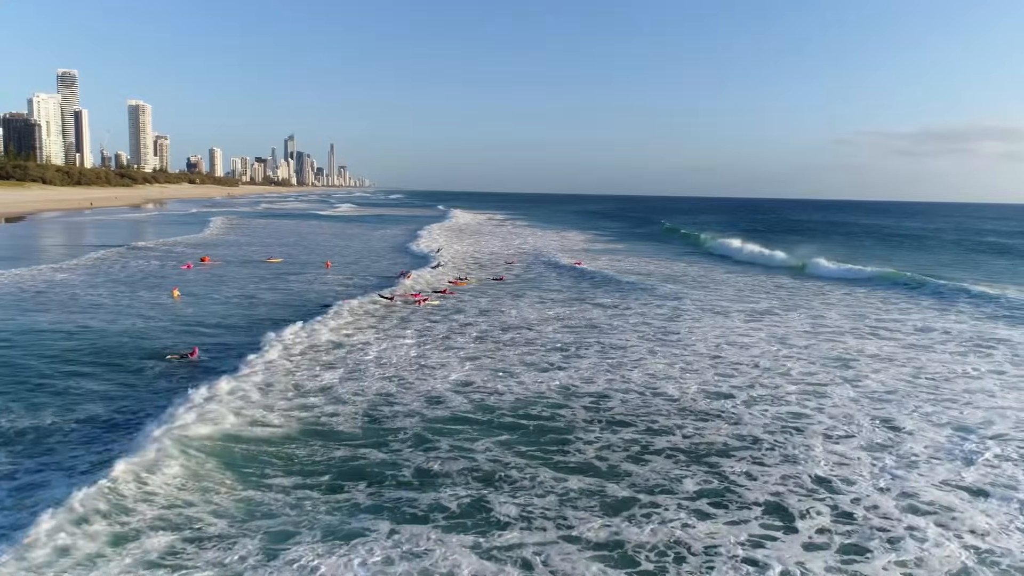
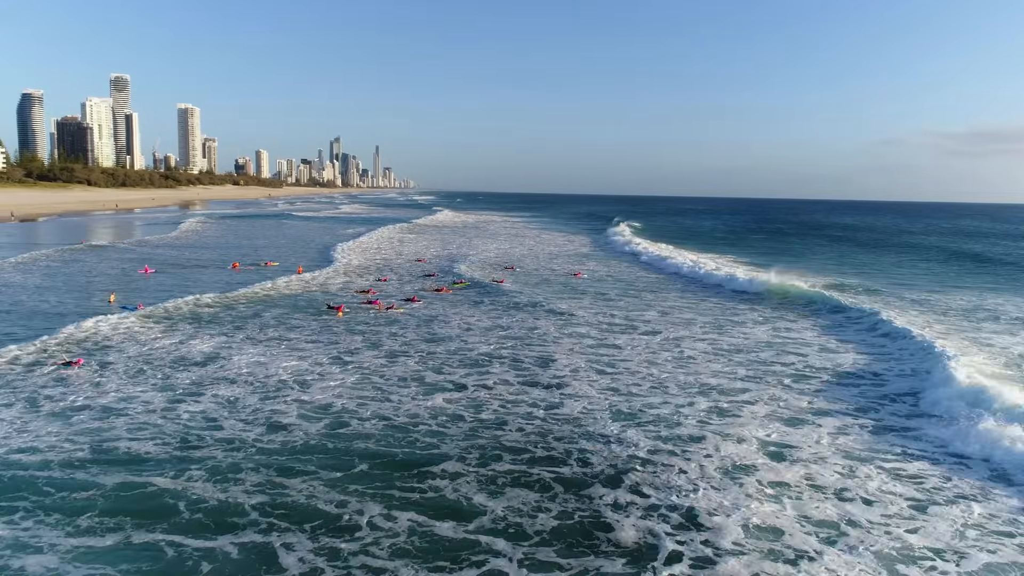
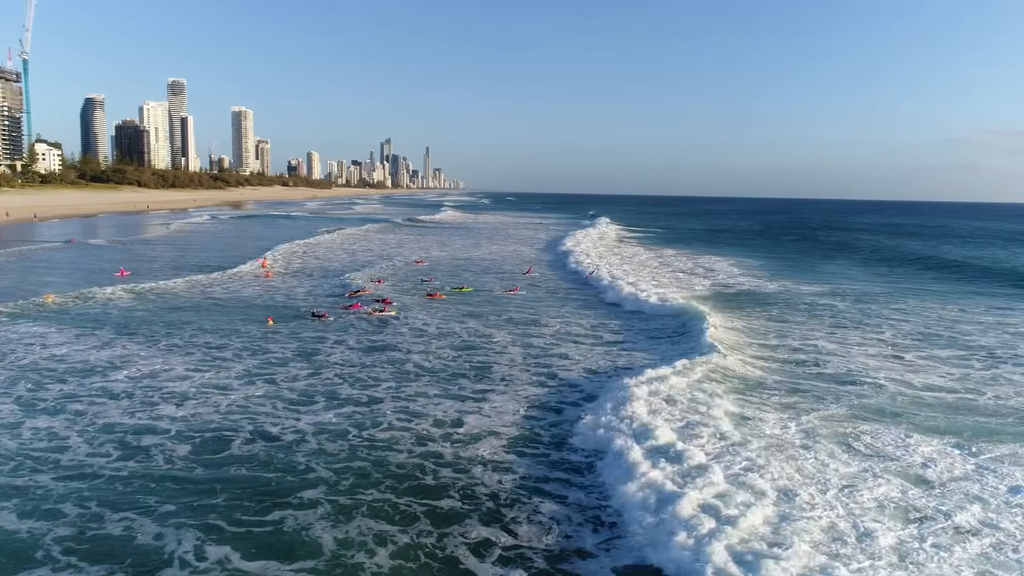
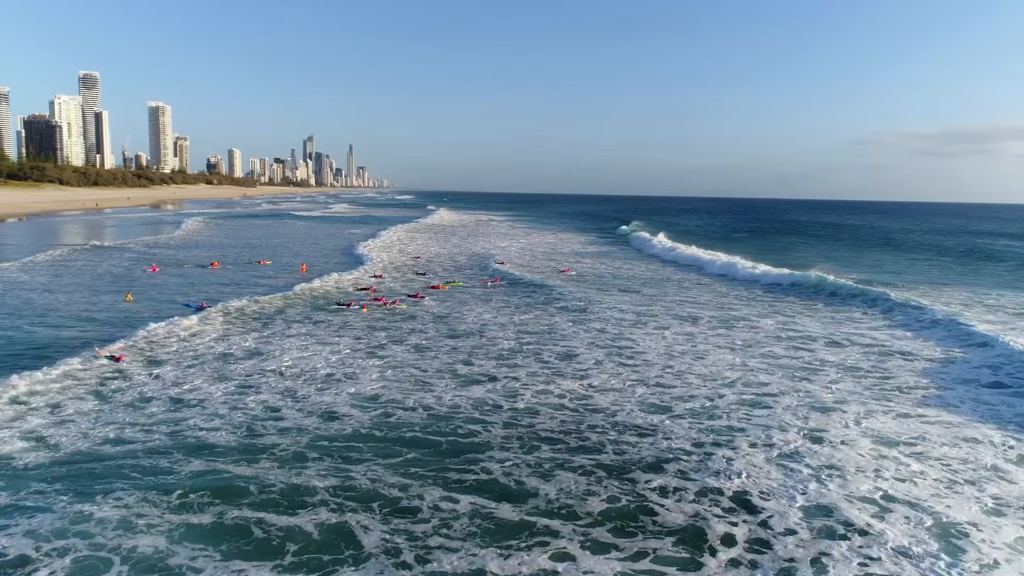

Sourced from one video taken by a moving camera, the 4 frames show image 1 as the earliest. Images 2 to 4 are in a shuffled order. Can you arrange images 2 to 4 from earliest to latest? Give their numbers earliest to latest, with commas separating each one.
4, 2, 3
